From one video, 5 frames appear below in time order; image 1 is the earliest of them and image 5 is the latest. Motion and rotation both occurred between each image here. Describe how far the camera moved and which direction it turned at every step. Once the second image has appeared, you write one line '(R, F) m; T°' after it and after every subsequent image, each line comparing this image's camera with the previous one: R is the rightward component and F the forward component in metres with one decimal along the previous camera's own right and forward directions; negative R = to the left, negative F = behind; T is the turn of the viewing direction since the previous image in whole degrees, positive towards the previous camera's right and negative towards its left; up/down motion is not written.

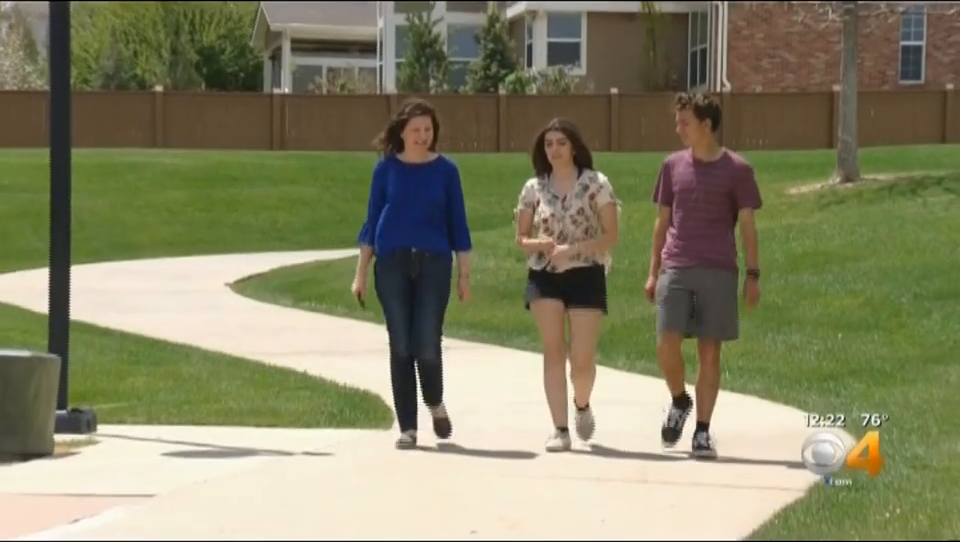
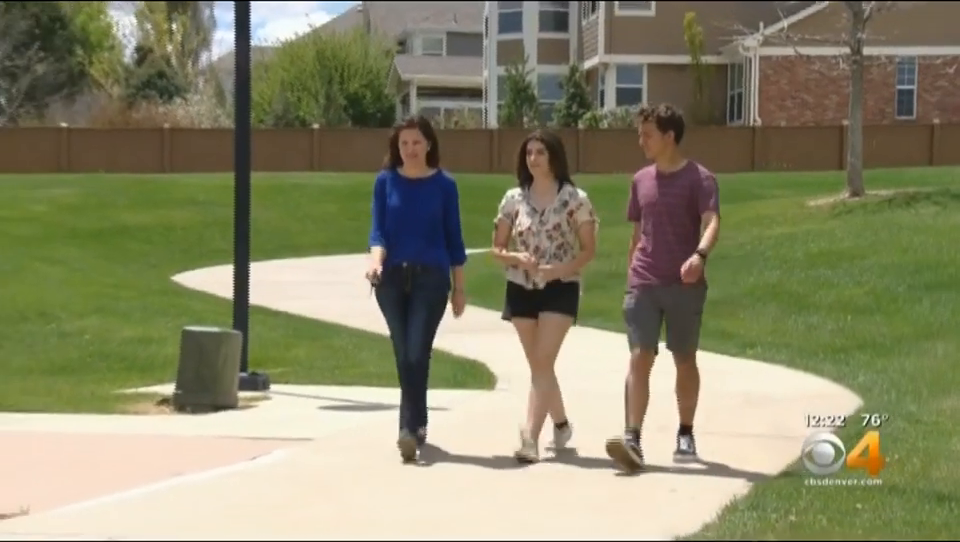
(-0.9, -2.5) m; -2°
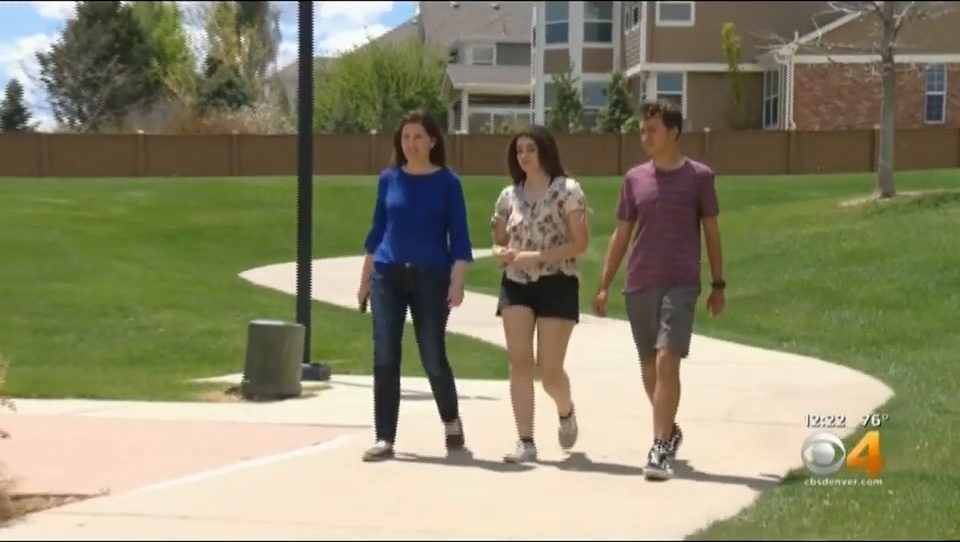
(-0.5, -0.7) m; -1°
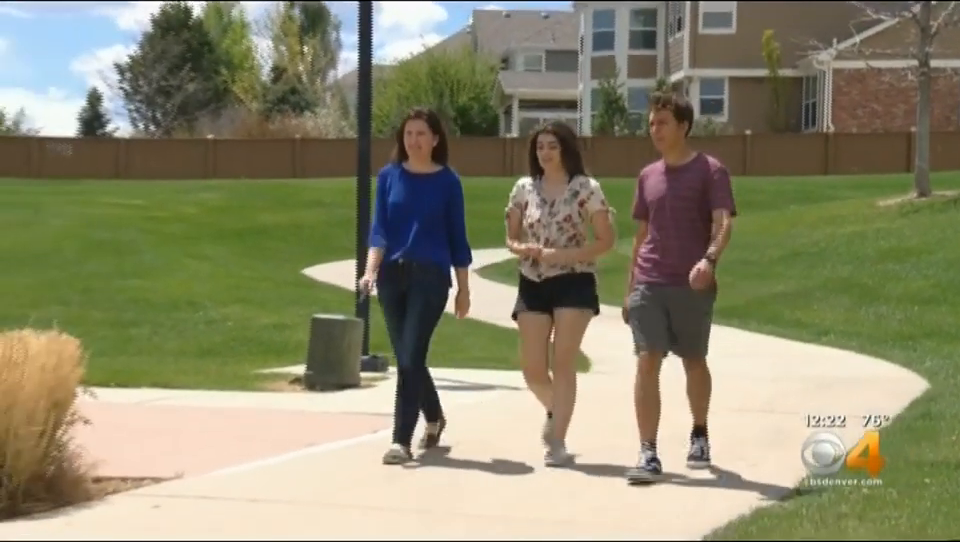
(-0.5, -0.6) m; -1°
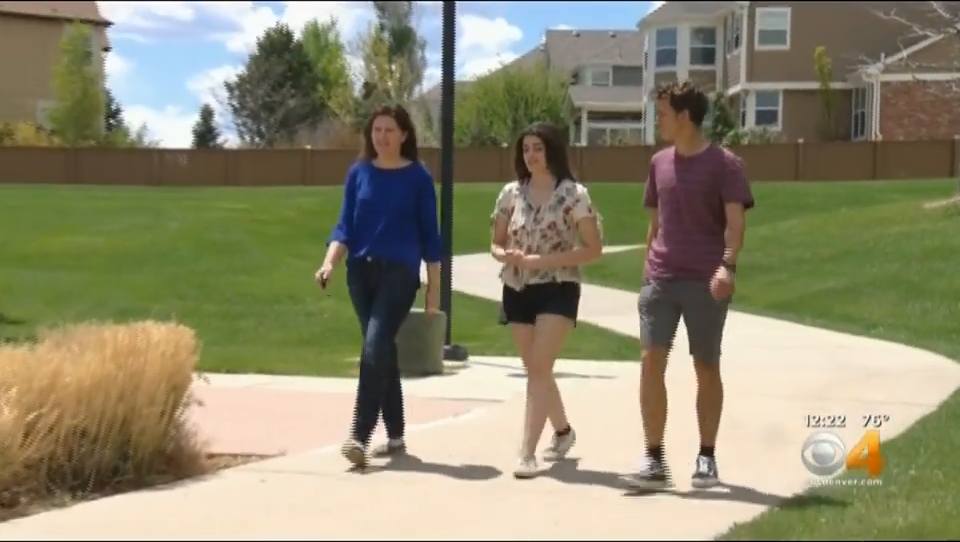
(-0.8, -1.2) m; -2°
